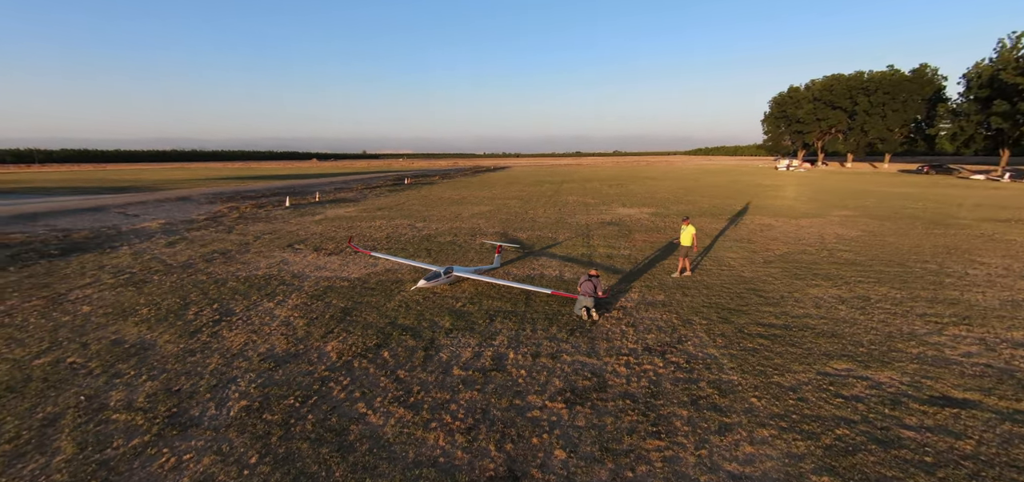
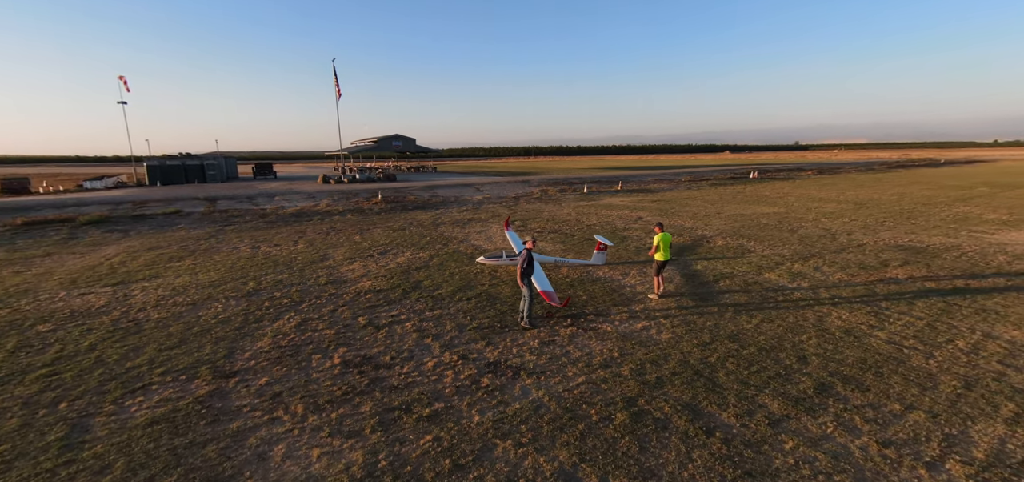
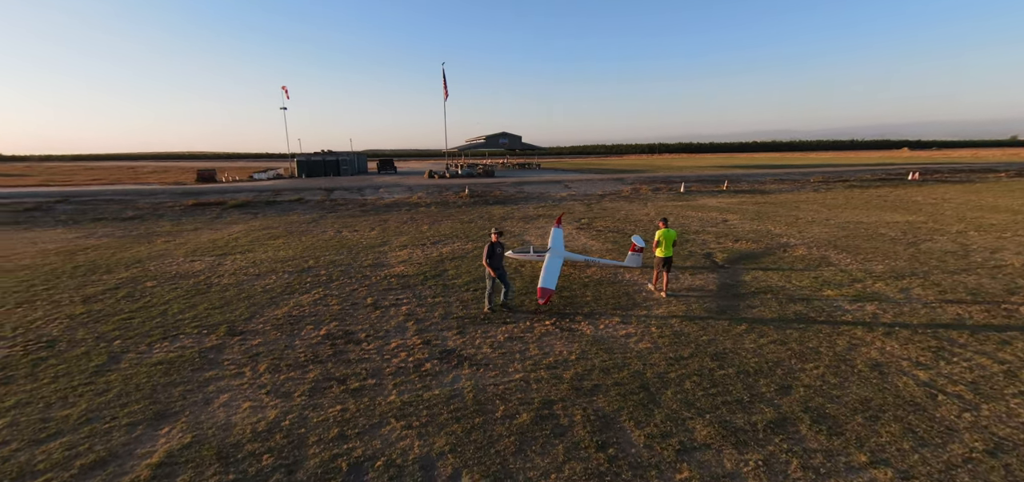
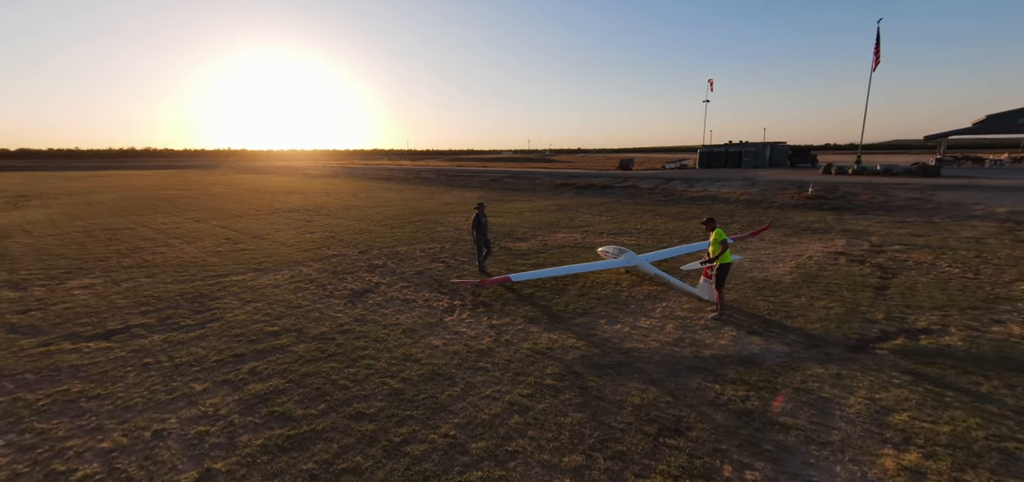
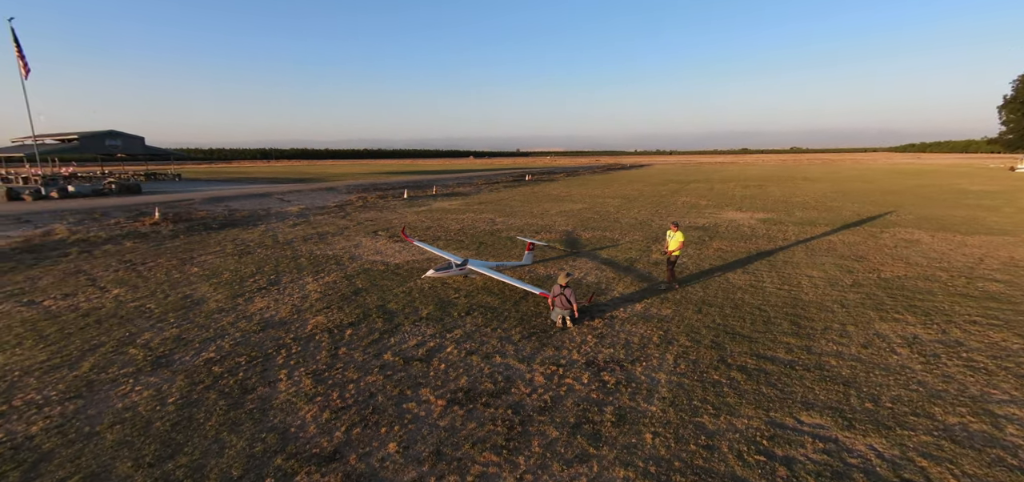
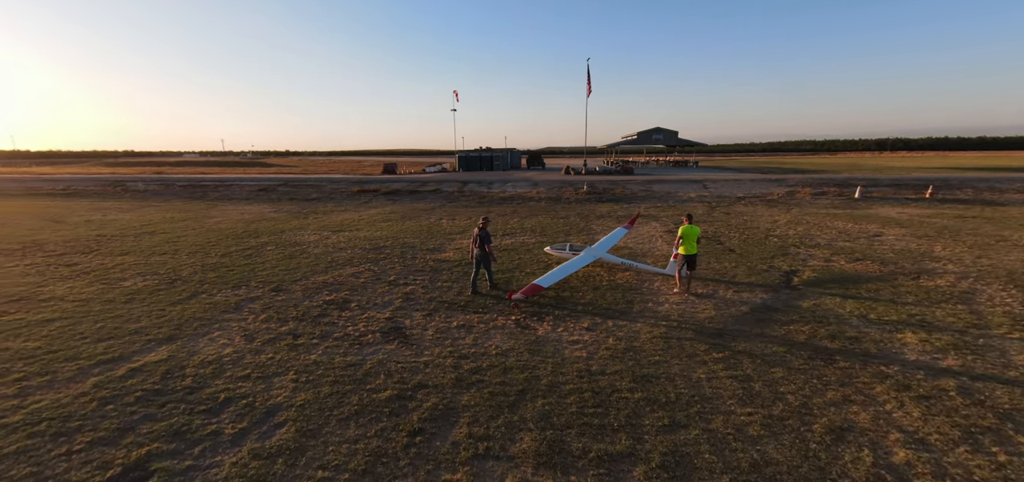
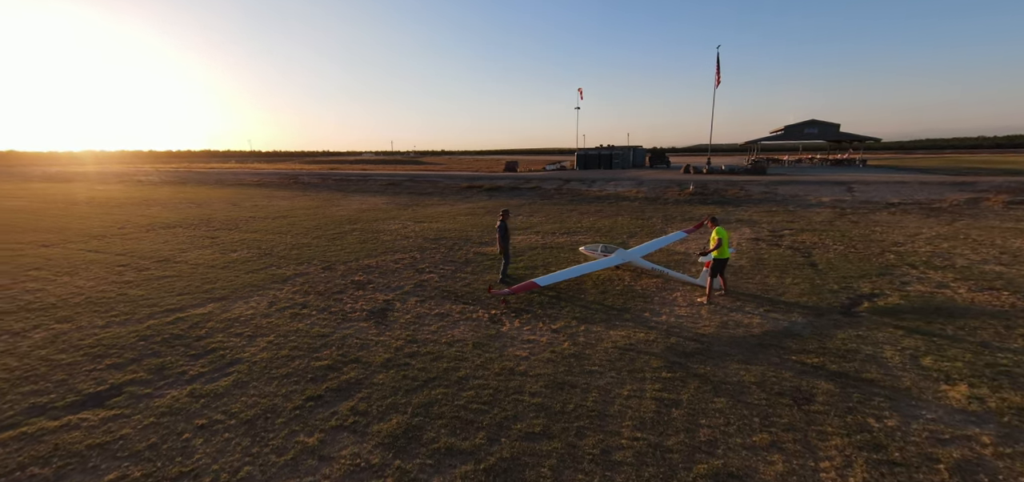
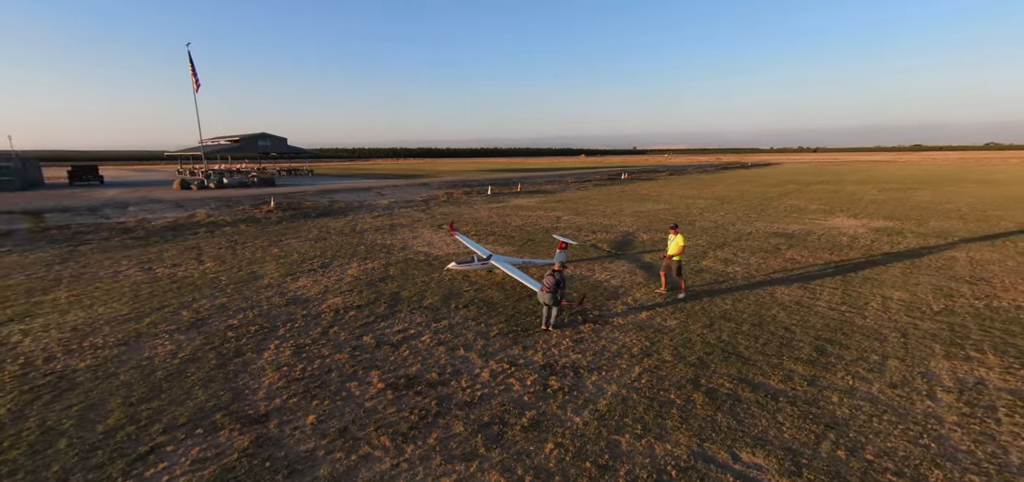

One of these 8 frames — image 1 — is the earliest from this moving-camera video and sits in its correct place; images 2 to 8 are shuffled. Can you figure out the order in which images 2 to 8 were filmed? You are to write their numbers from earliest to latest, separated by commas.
5, 8, 2, 3, 6, 7, 4
